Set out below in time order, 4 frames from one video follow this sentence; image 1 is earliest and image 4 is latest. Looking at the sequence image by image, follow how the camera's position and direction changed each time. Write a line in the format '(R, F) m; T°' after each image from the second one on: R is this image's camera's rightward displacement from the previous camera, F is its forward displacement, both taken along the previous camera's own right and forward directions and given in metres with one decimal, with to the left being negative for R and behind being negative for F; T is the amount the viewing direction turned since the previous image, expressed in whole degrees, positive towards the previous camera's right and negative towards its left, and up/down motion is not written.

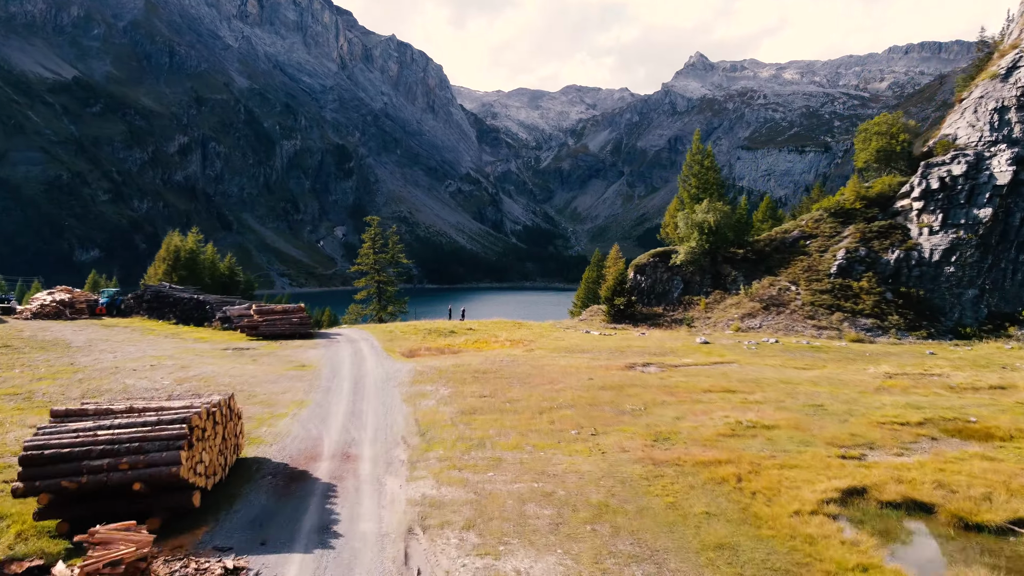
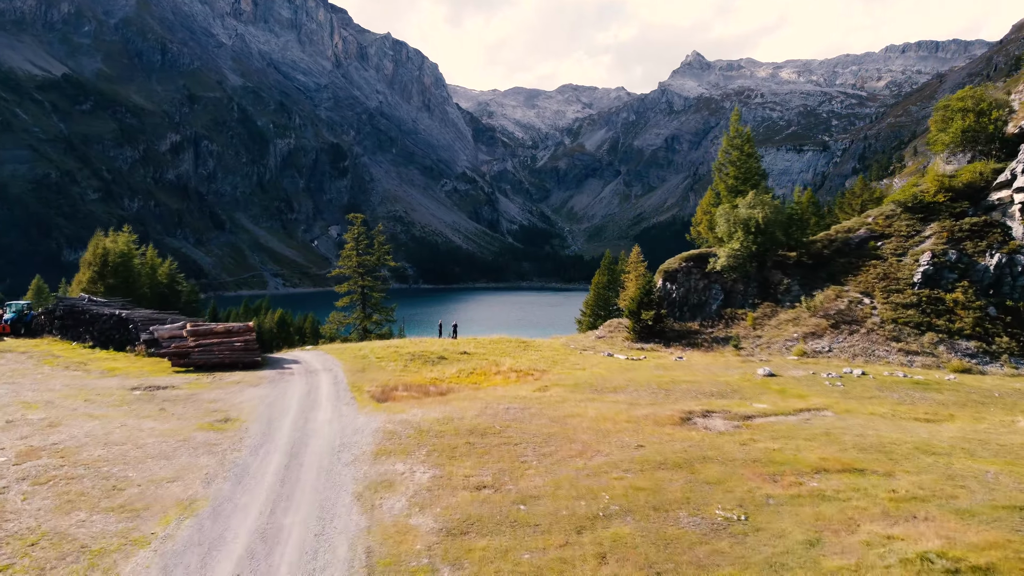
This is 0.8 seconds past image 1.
(-0.4, +5.9) m; 0°
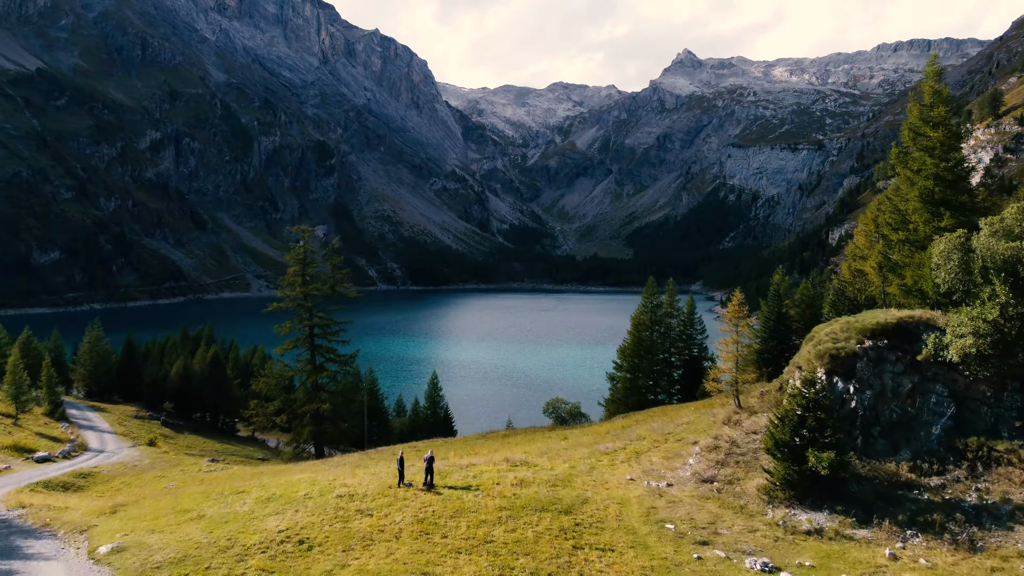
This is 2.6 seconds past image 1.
(-1.1, +13.5) m; +1°
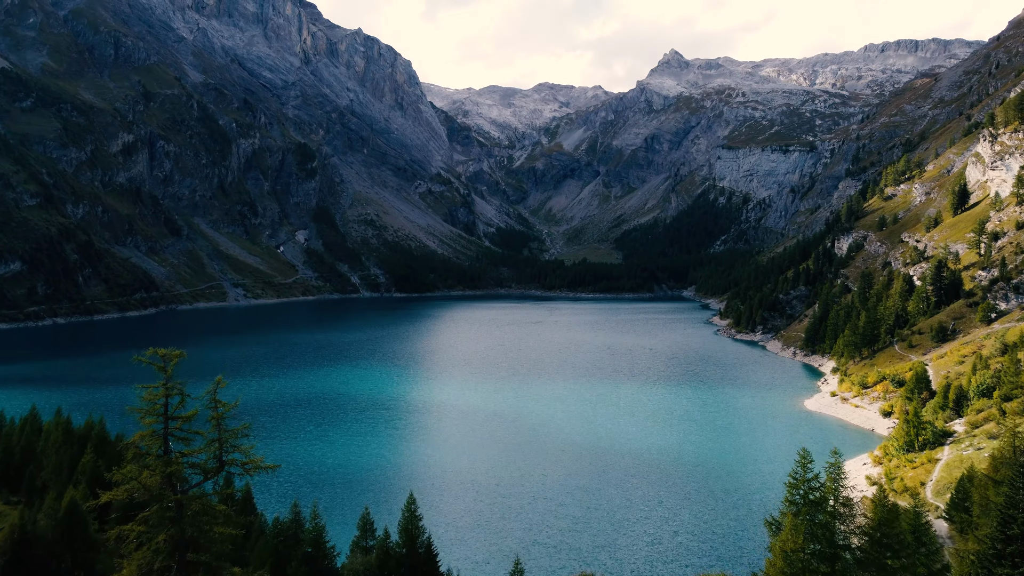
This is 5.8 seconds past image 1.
(-1.6, +16.1) m; +2°
